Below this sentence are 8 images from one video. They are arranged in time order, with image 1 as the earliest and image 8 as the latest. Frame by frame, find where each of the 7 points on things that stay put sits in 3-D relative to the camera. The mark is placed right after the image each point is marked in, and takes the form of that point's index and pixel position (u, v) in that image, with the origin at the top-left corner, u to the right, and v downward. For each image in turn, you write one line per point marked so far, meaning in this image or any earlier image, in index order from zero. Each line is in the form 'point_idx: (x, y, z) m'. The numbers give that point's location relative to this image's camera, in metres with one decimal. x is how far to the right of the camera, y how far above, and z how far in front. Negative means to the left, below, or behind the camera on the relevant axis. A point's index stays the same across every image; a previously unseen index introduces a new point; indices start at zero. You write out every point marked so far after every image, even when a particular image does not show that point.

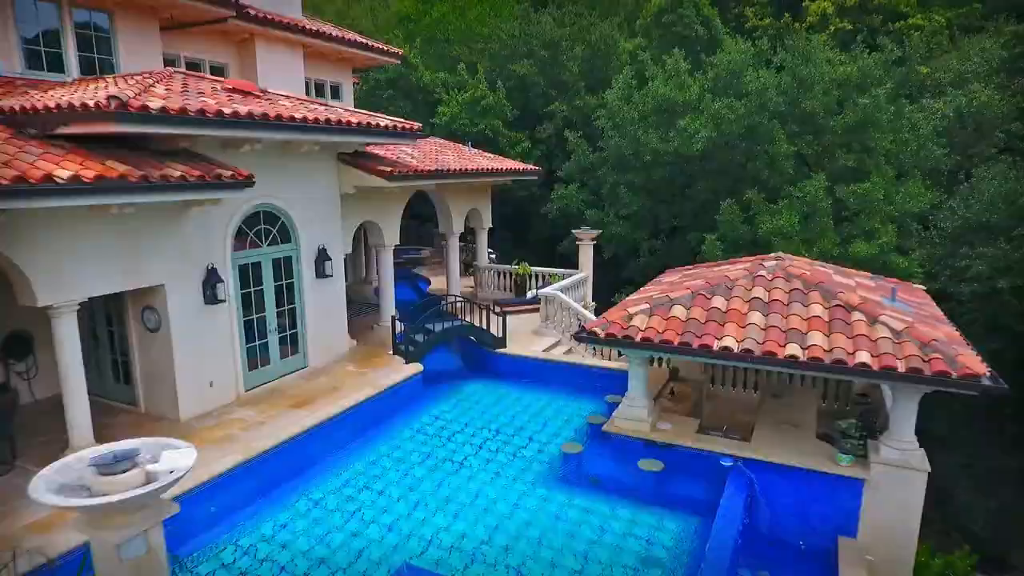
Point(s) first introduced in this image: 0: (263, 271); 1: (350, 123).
0: (-2.4, +0.2, +10.1) m
1: (-1.5, +1.6, +10.2) m
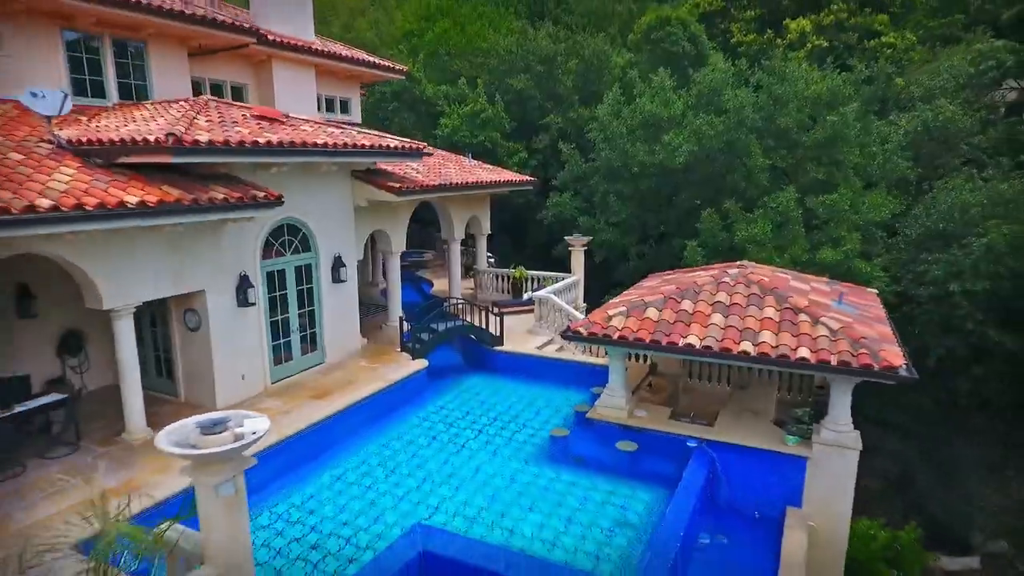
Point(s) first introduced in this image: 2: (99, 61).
0: (-2.4, +0.1, +11.3) m
1: (-1.6, +1.5, +11.4) m
2: (-4.8, +2.6, +12.3) m
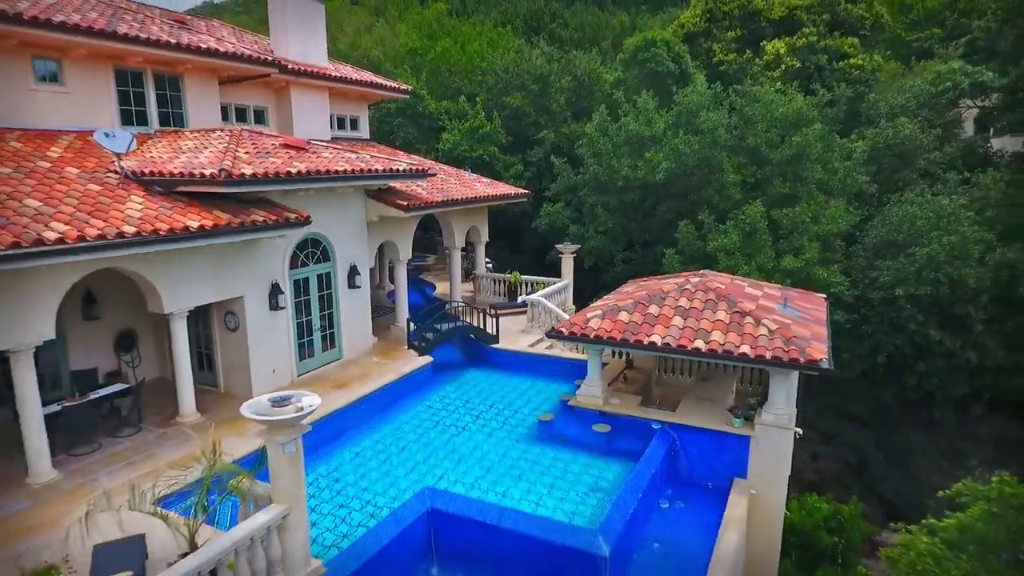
0: (-2.5, +0.1, +13.0) m
1: (-1.7, +1.4, +13.1) m
2: (-4.9, +2.6, +14.0) m
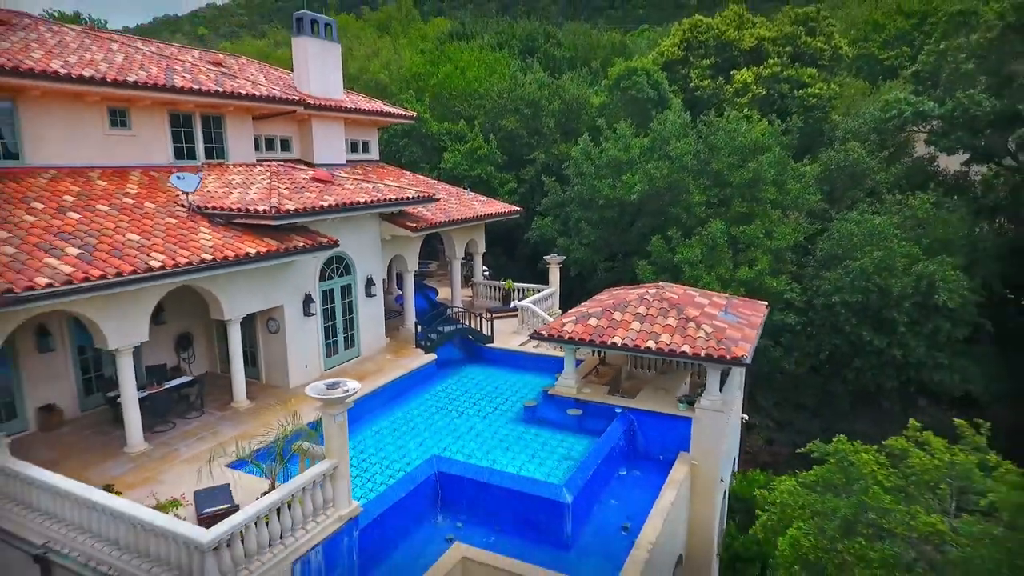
0: (-2.6, -0.1, +15.6) m
1: (-1.8, +1.3, +15.7) m
2: (-5.0, +2.4, +16.5) m
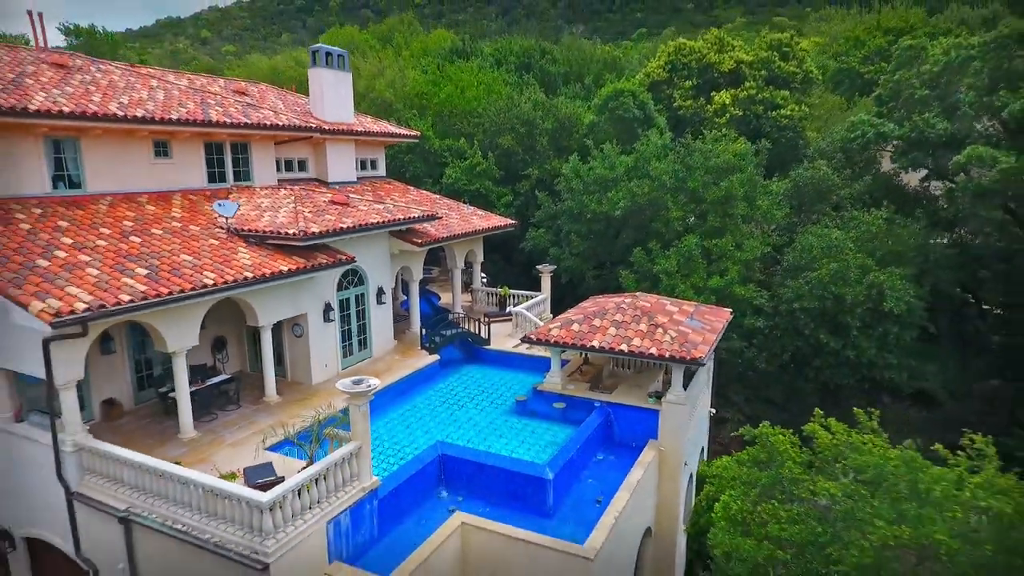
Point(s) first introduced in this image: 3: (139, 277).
0: (-2.7, -0.2, +17.7) m
1: (-1.9, +1.2, +17.8) m
2: (-5.1, +2.3, +18.7) m
3: (-4.2, +0.1, +12.0) m
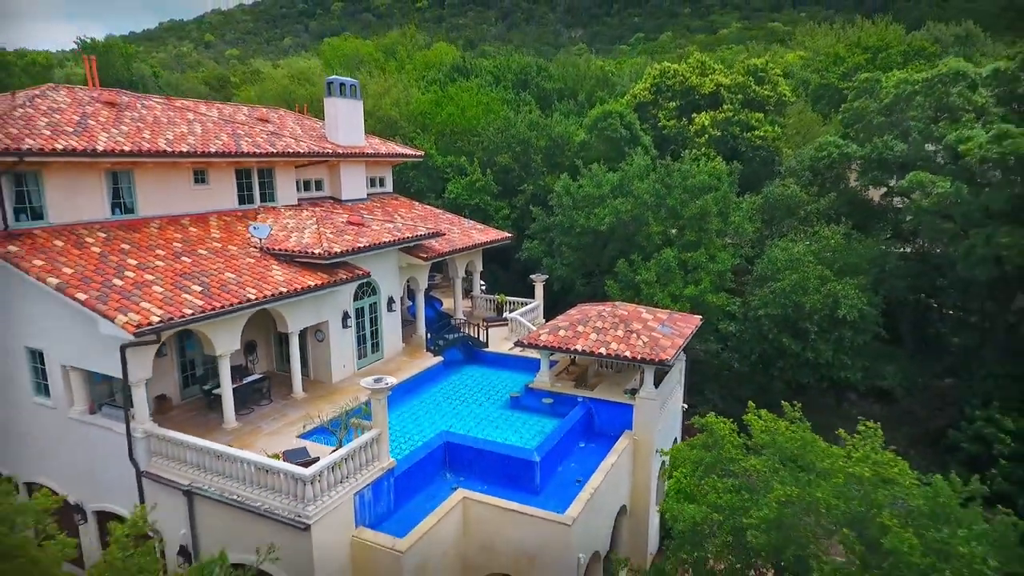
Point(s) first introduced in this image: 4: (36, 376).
0: (-2.8, -0.4, +20.1) m
1: (-2.0, +1.0, +20.2) m
2: (-5.2, +2.1, +21.1) m
3: (-4.3, -0.1, +14.4) m
4: (-6.8, -1.2, +15.1) m
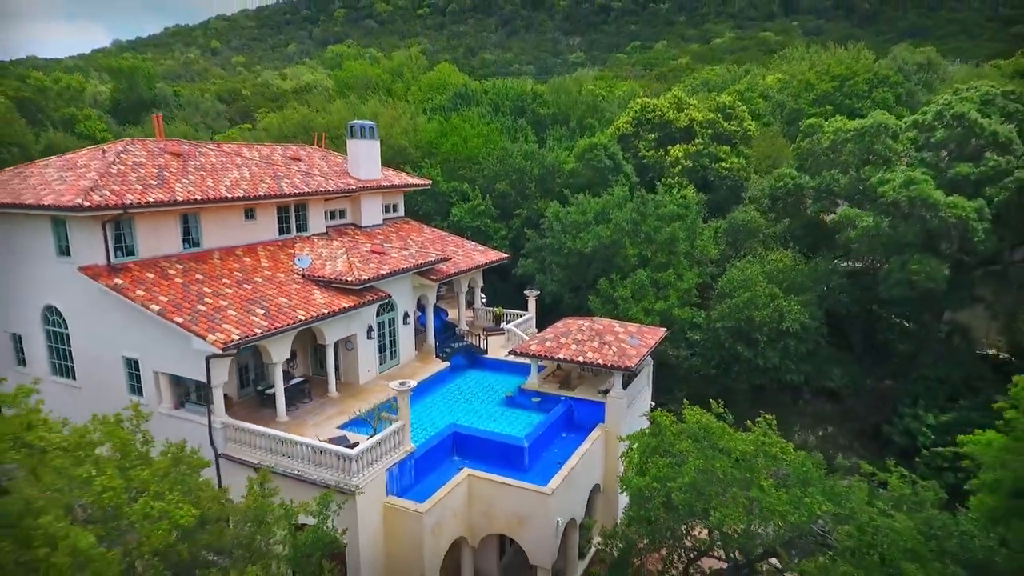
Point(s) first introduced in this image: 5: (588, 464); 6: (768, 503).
0: (-2.9, -0.8, +24.2) m
1: (-2.1, +0.6, +24.3) m
2: (-5.3, +1.7, +25.1) m
3: (-4.4, -0.5, +18.4) m
4: (-6.9, -1.7, +19.2) m
5: (+1.4, -3.3, +19.9) m
6: (+3.1, -2.6, +12.9) m
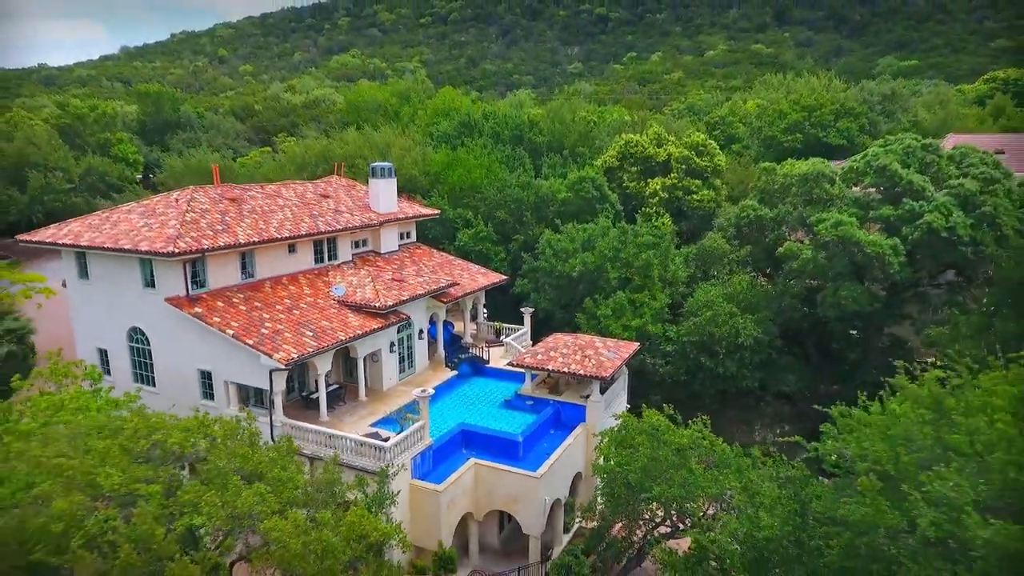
0: (-3.0, -1.4, +29.0) m
1: (-2.1, 0.0, +29.1) m
2: (-5.4, +1.1, +29.9) m
3: (-4.4, -1.1, +23.2) m
4: (-7.0, -2.2, +24.0) m
5: (+1.4, -3.9, +24.7) m
6: (+3.1, -3.2, +17.7) m
